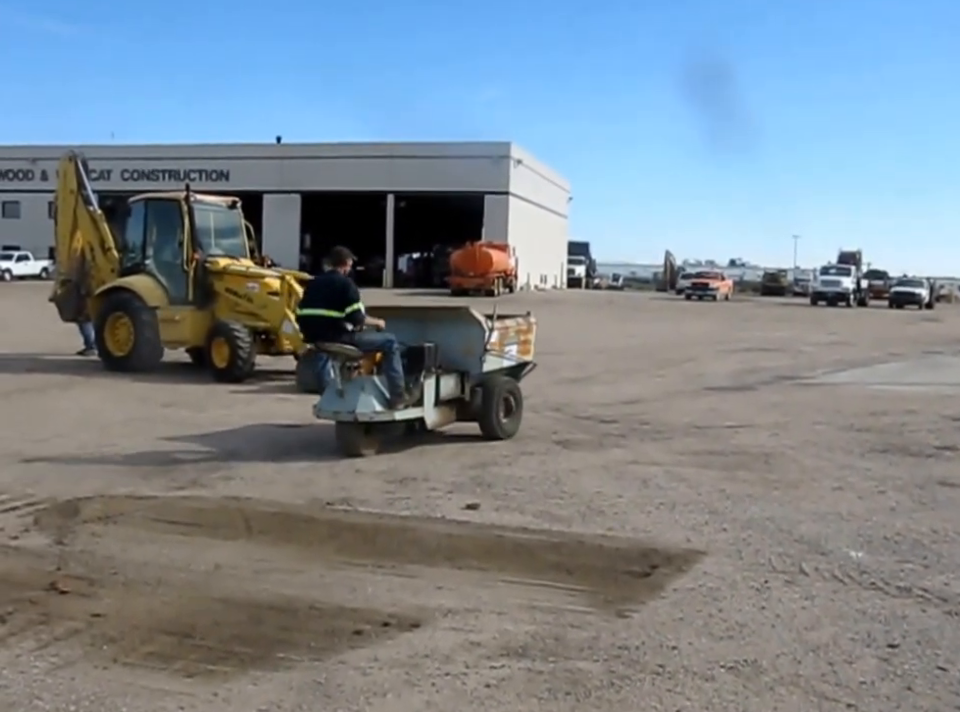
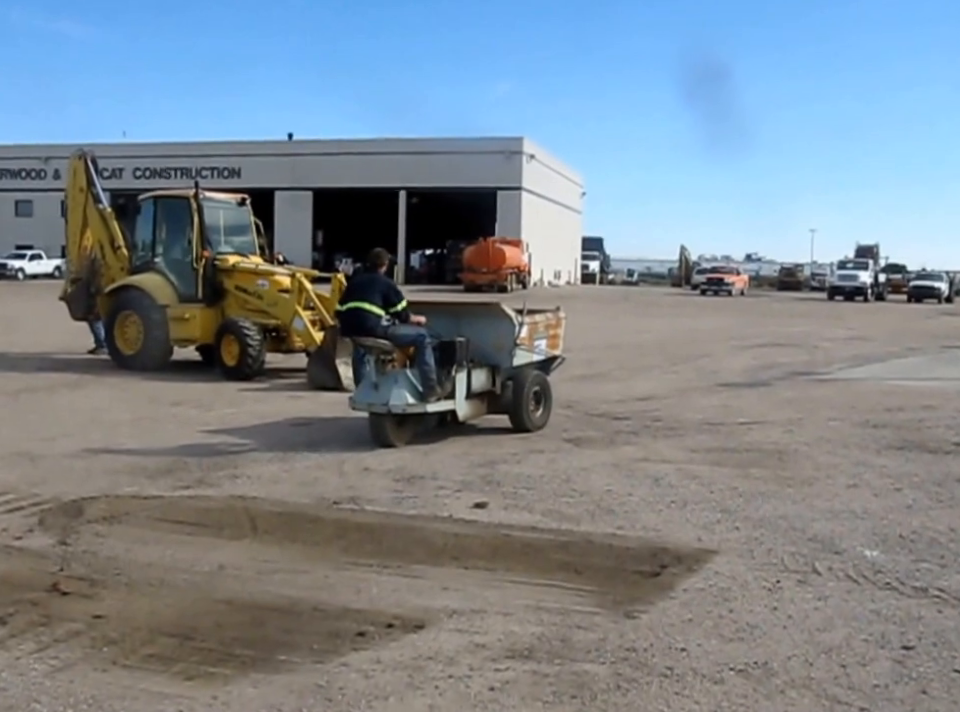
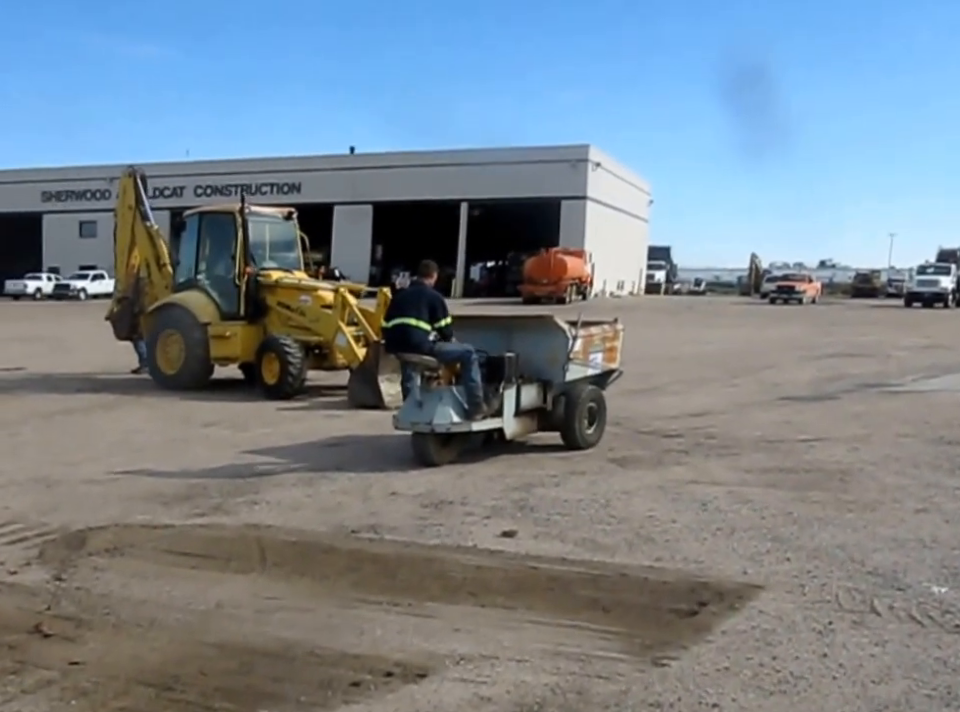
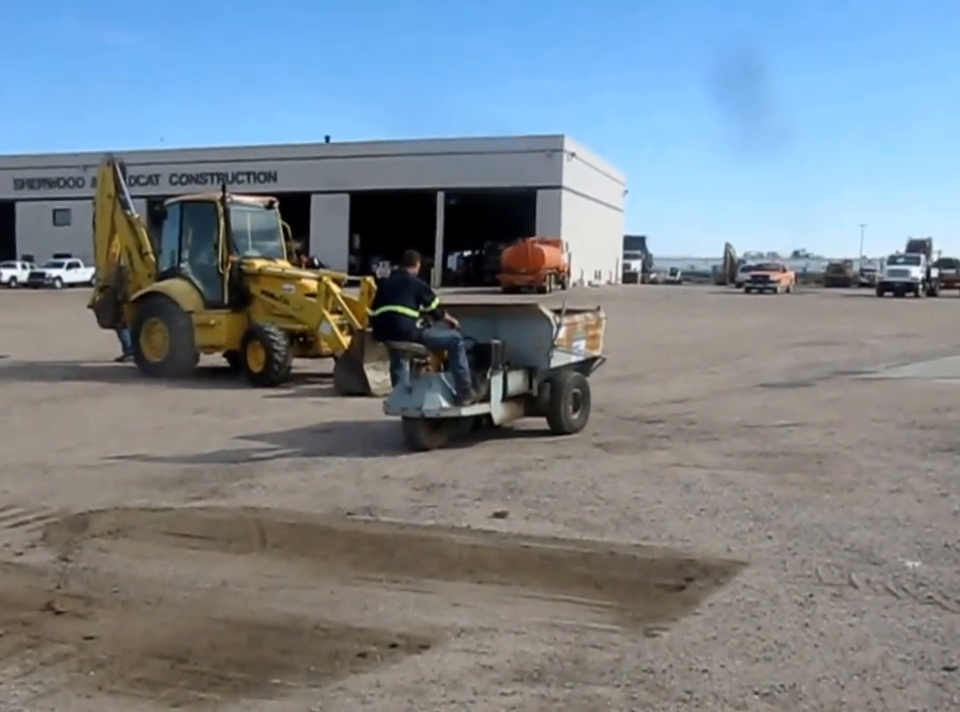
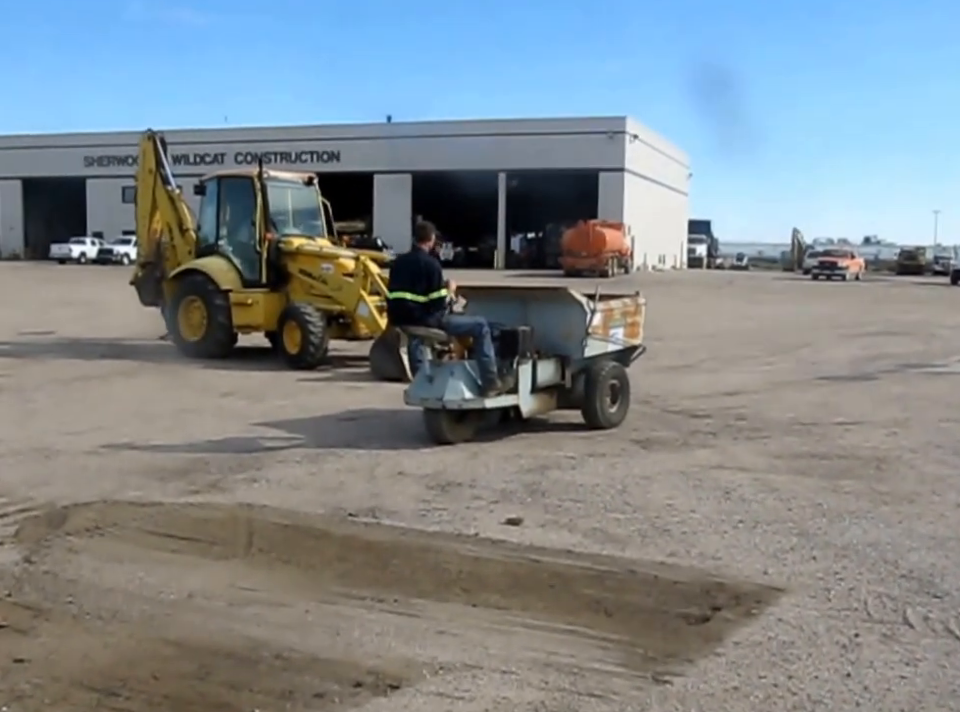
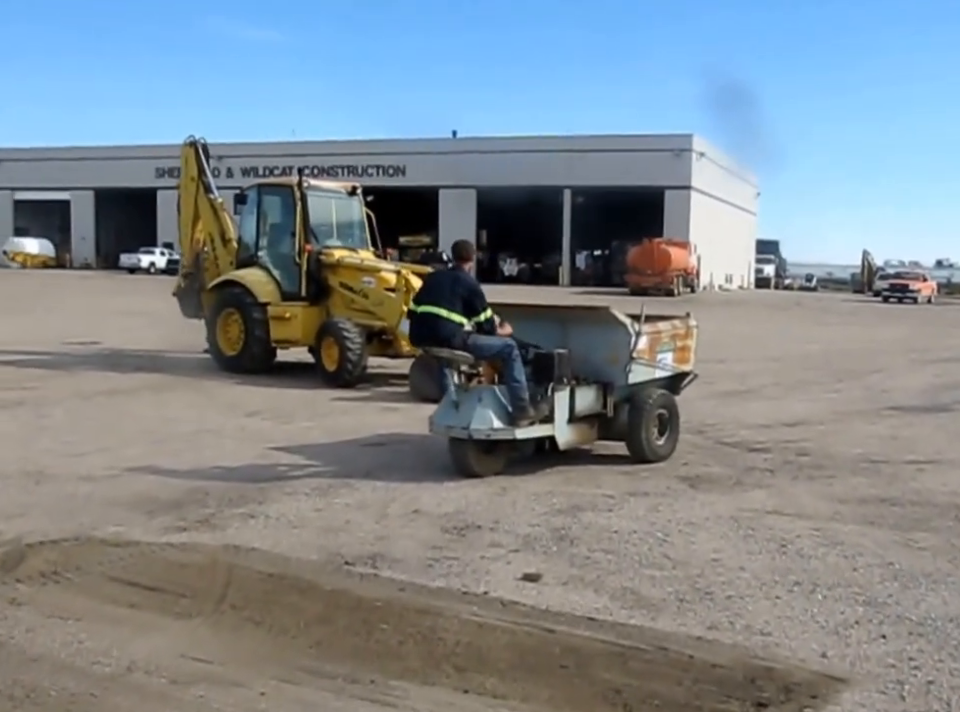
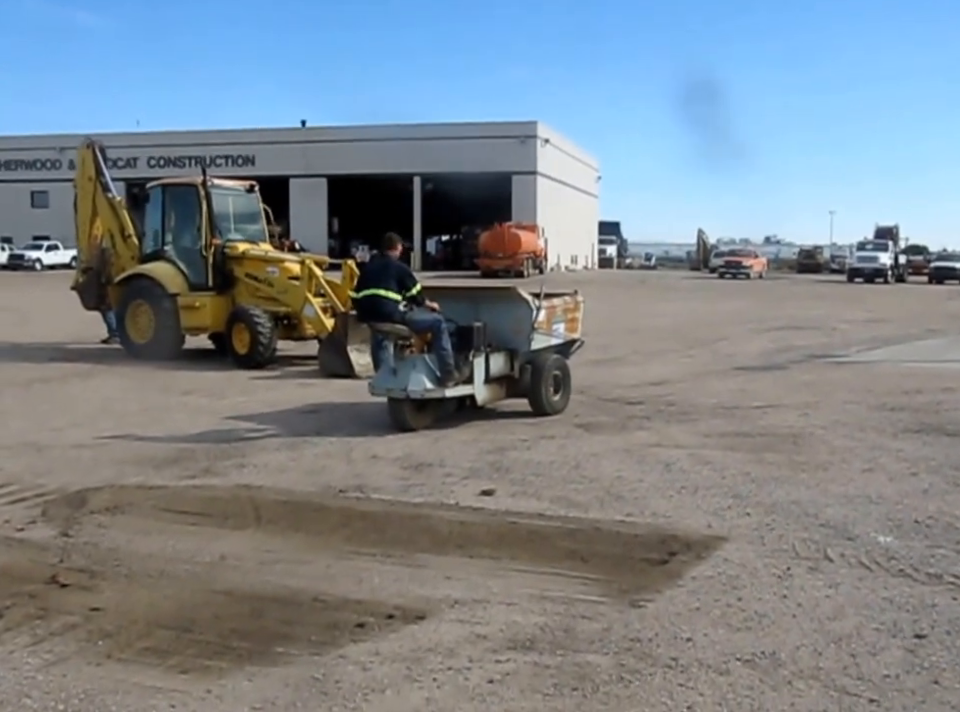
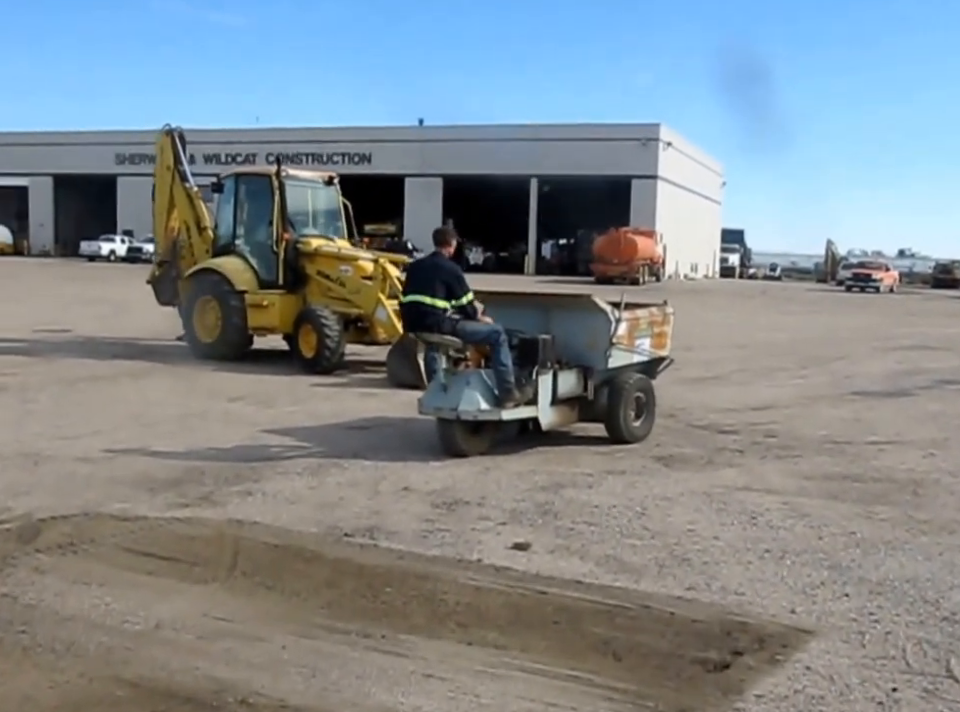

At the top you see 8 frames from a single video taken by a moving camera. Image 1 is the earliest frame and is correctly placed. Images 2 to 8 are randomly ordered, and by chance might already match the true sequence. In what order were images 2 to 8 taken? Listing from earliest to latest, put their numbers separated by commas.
2, 7, 4, 3, 5, 8, 6
